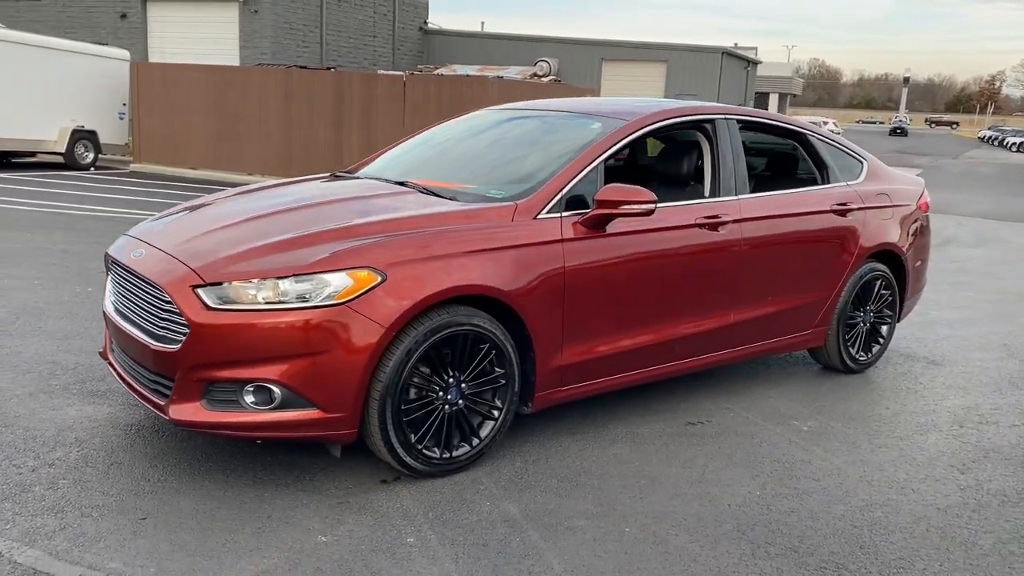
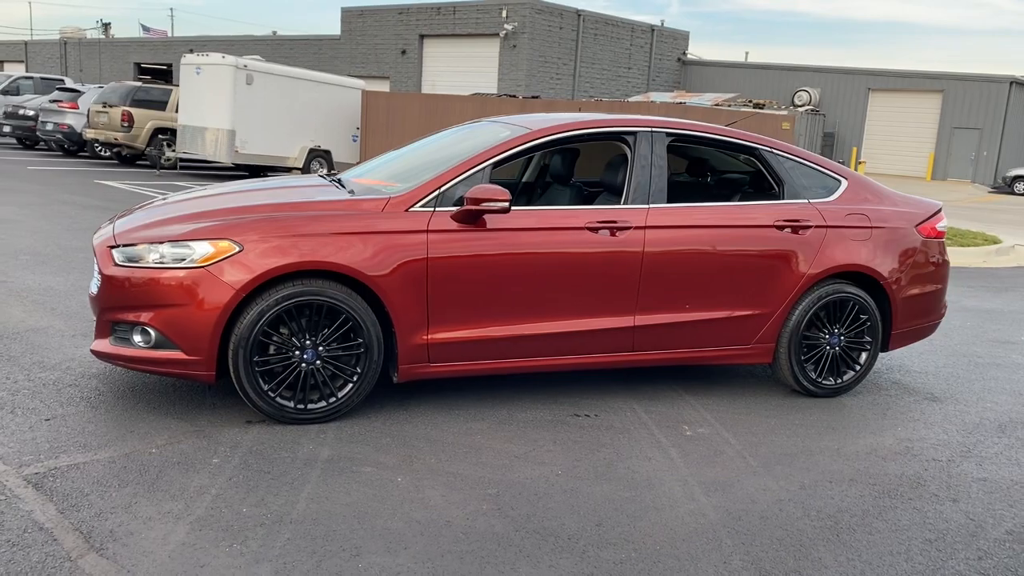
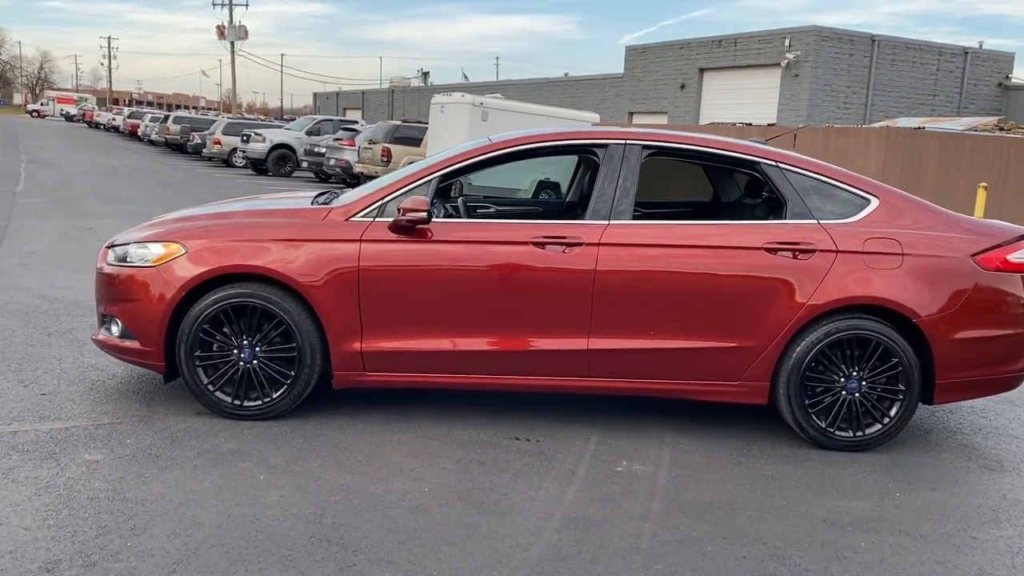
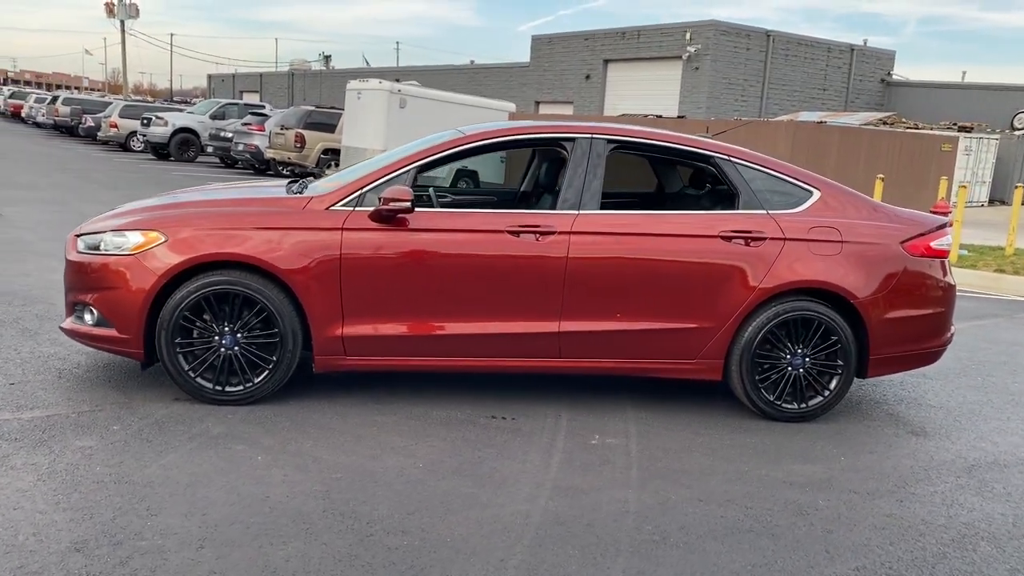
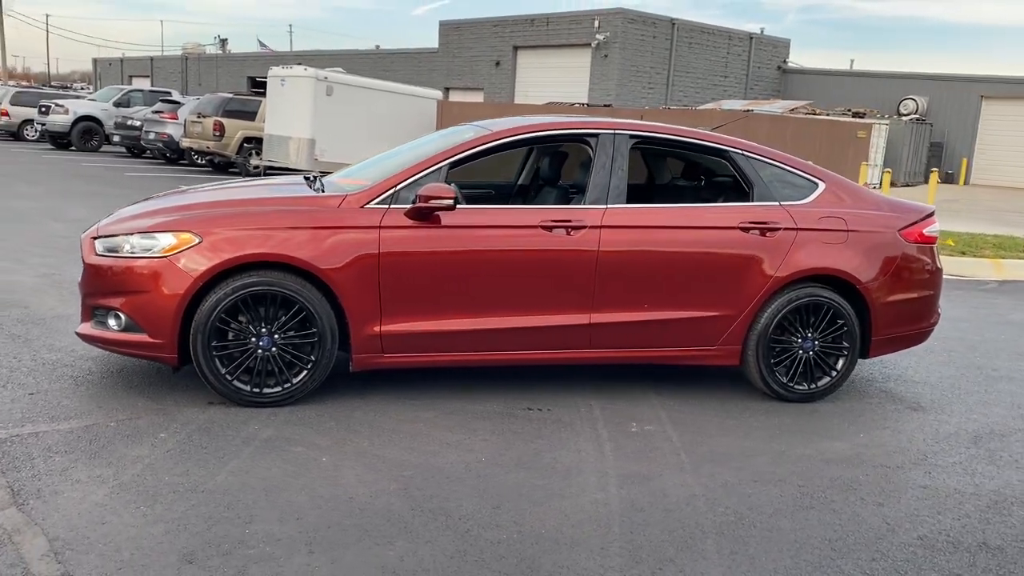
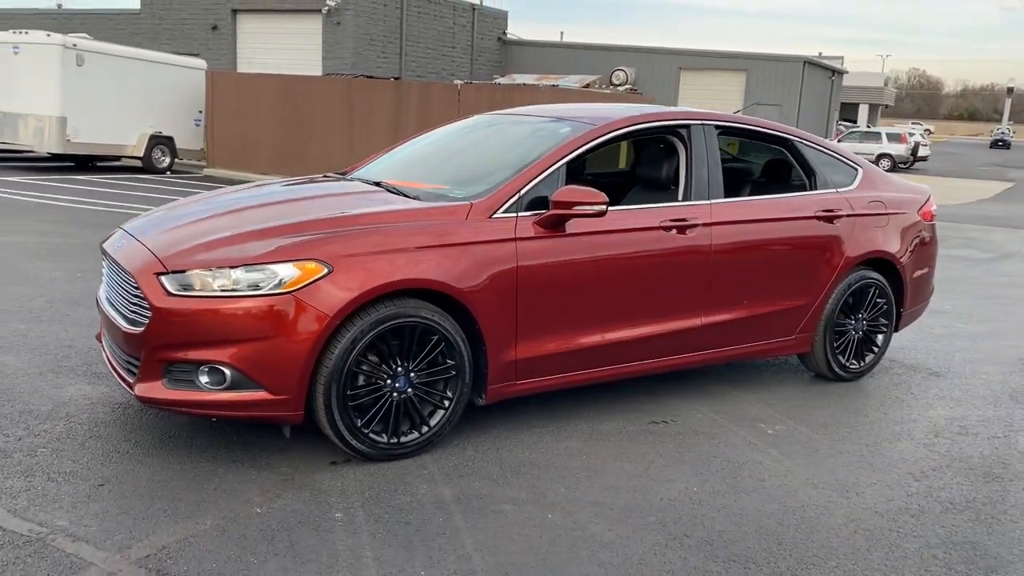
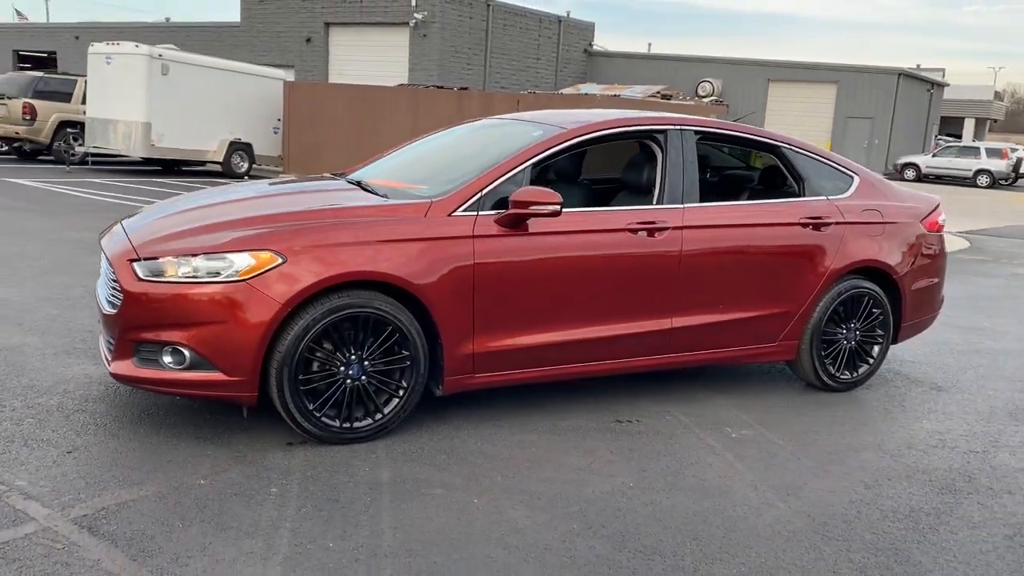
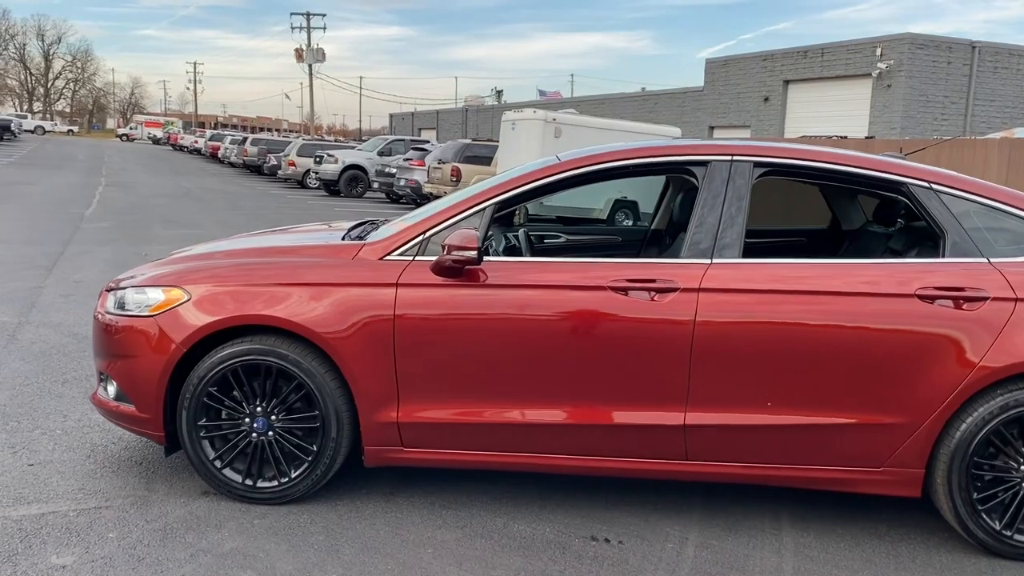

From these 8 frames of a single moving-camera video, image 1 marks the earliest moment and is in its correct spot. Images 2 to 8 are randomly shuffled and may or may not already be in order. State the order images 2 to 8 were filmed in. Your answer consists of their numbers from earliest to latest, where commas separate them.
6, 7, 2, 5, 4, 3, 8
